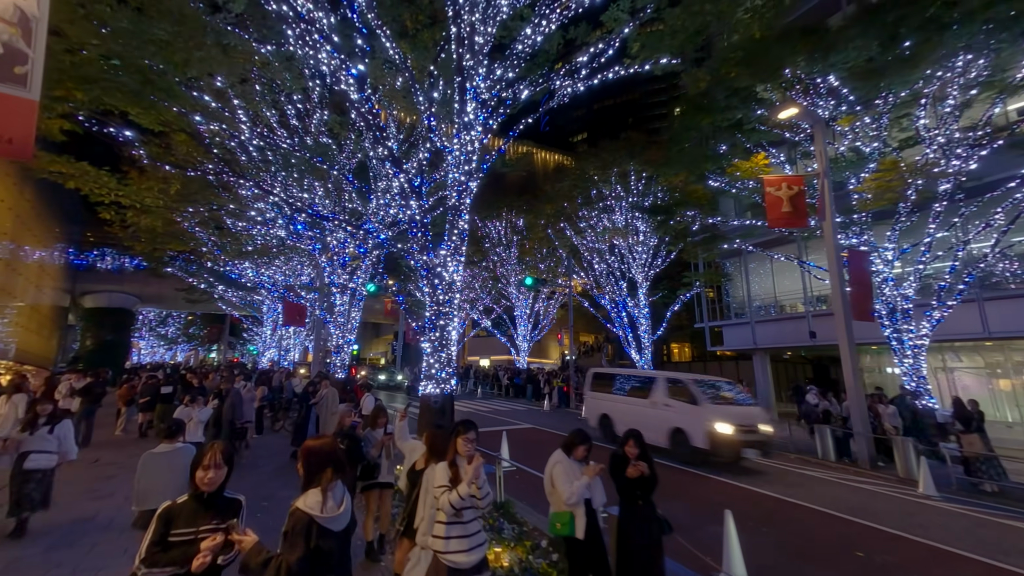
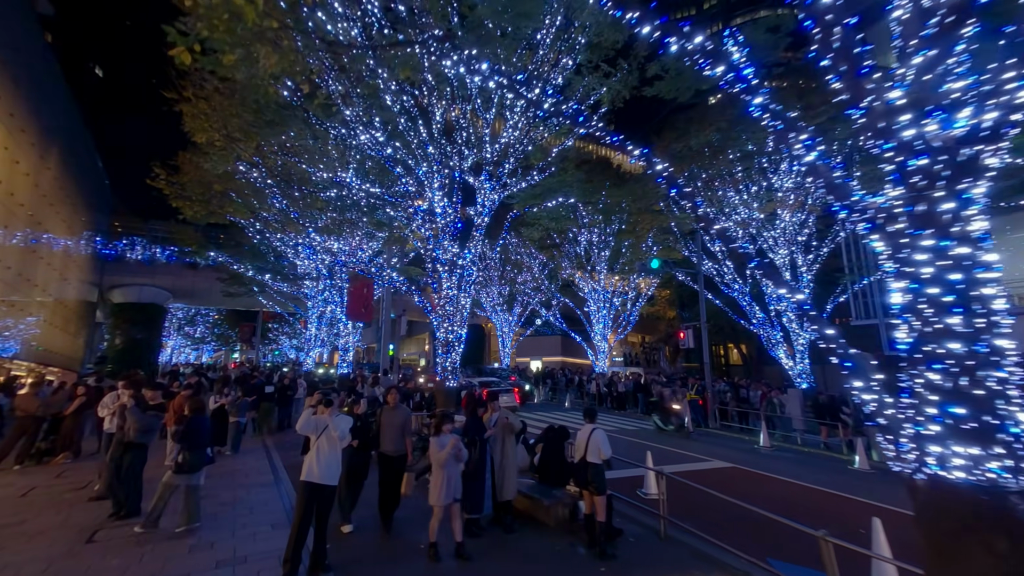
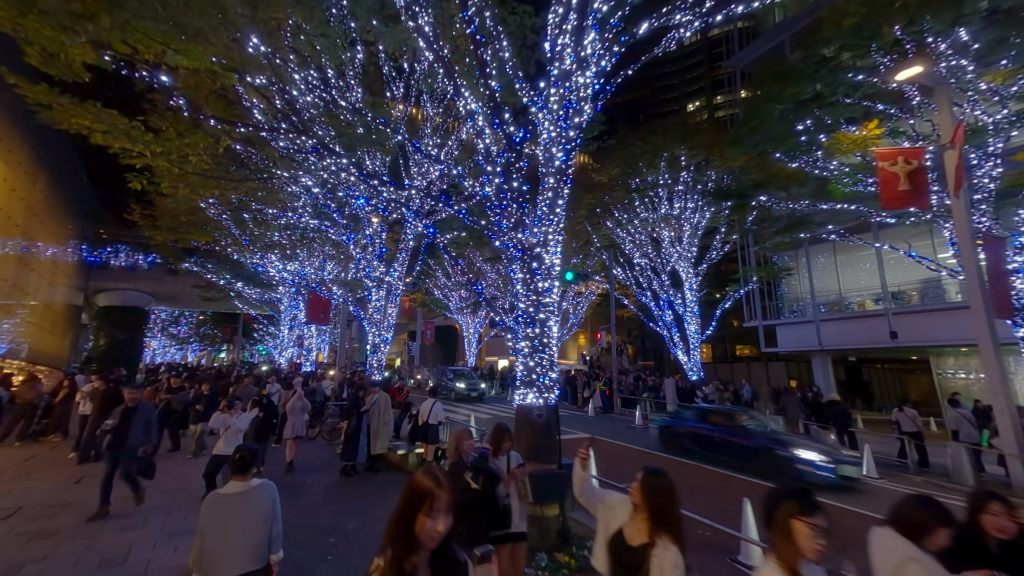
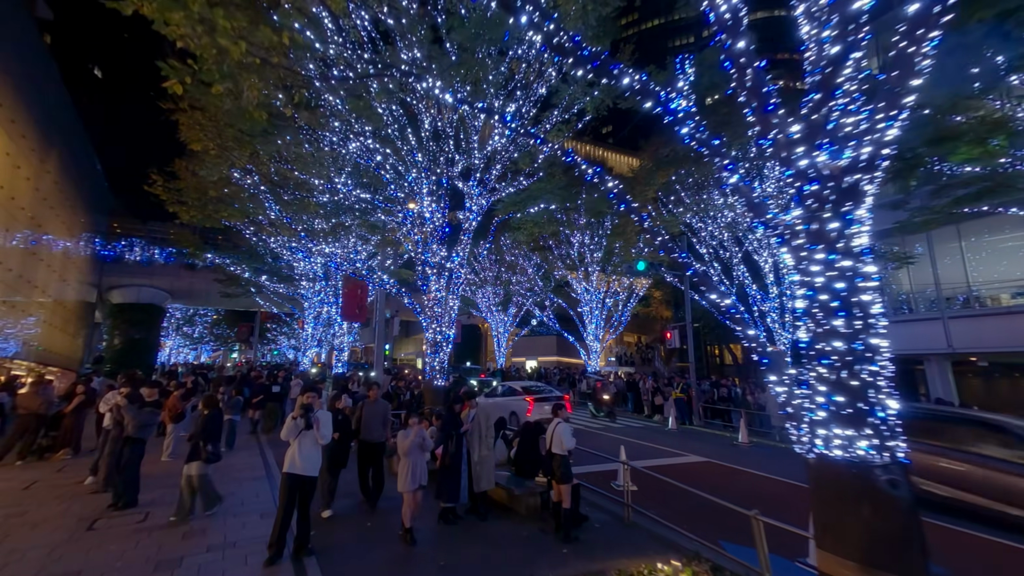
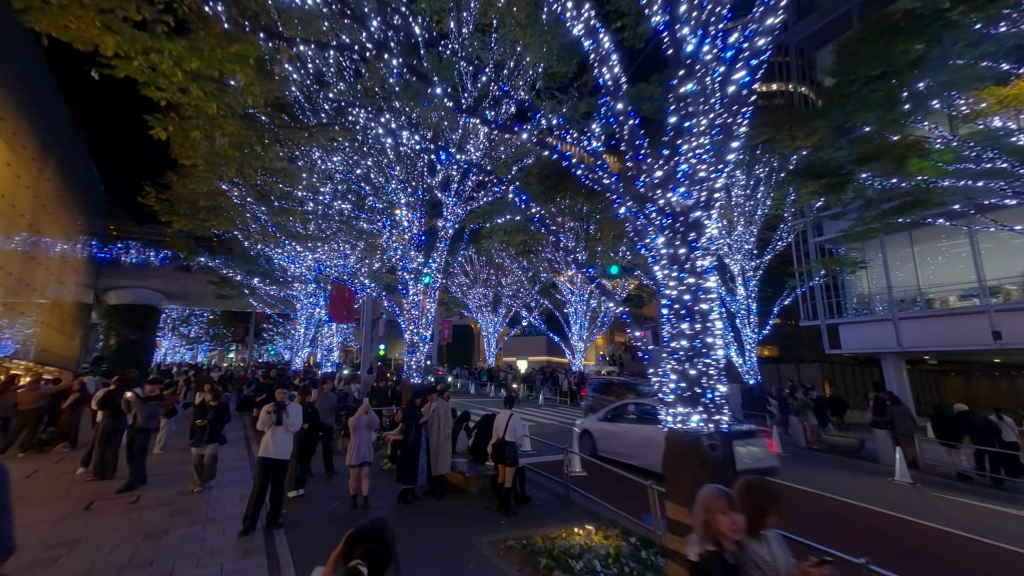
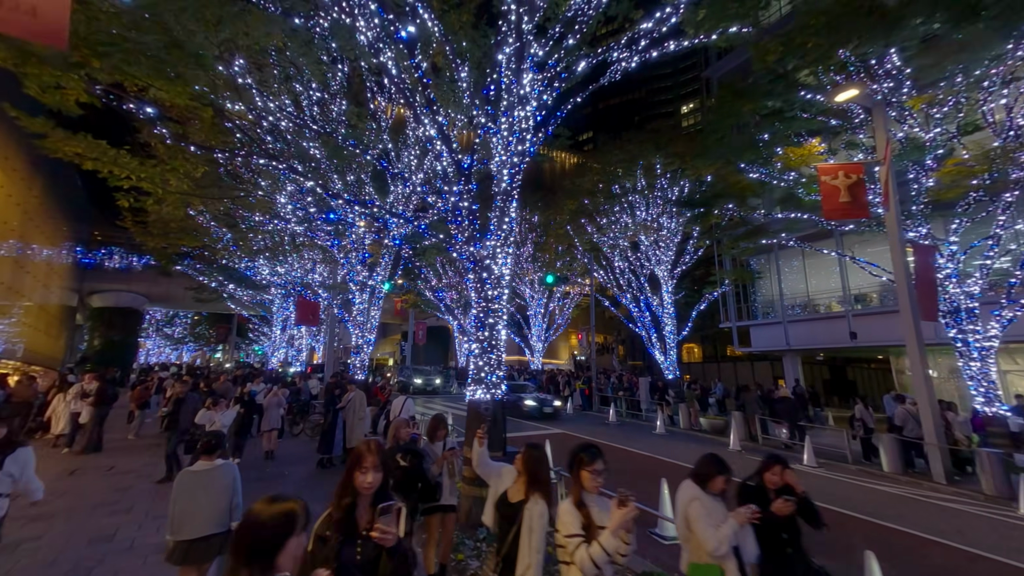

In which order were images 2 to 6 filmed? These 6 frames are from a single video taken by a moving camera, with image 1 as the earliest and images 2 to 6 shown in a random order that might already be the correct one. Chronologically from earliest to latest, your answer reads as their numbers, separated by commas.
6, 3, 5, 4, 2
